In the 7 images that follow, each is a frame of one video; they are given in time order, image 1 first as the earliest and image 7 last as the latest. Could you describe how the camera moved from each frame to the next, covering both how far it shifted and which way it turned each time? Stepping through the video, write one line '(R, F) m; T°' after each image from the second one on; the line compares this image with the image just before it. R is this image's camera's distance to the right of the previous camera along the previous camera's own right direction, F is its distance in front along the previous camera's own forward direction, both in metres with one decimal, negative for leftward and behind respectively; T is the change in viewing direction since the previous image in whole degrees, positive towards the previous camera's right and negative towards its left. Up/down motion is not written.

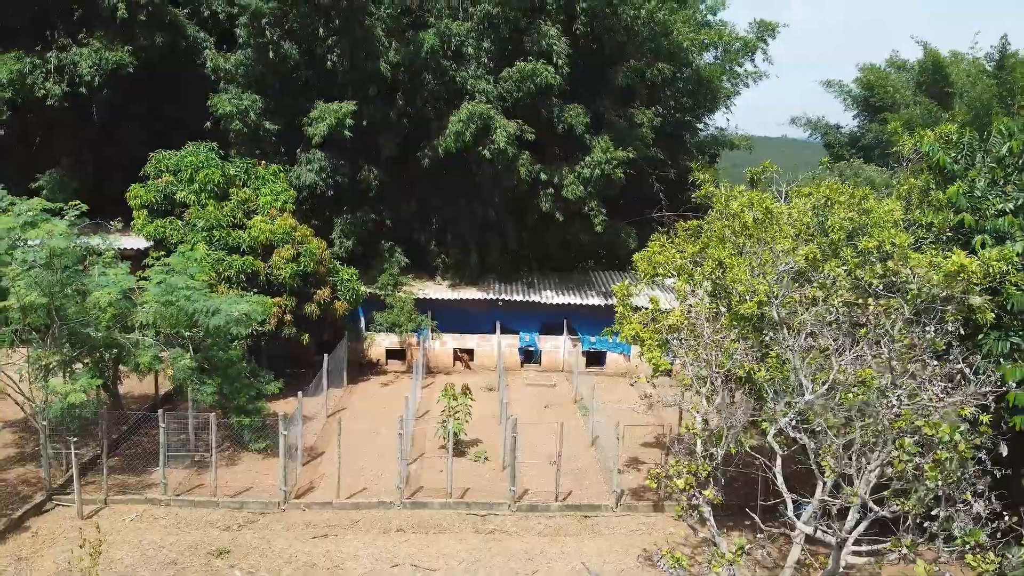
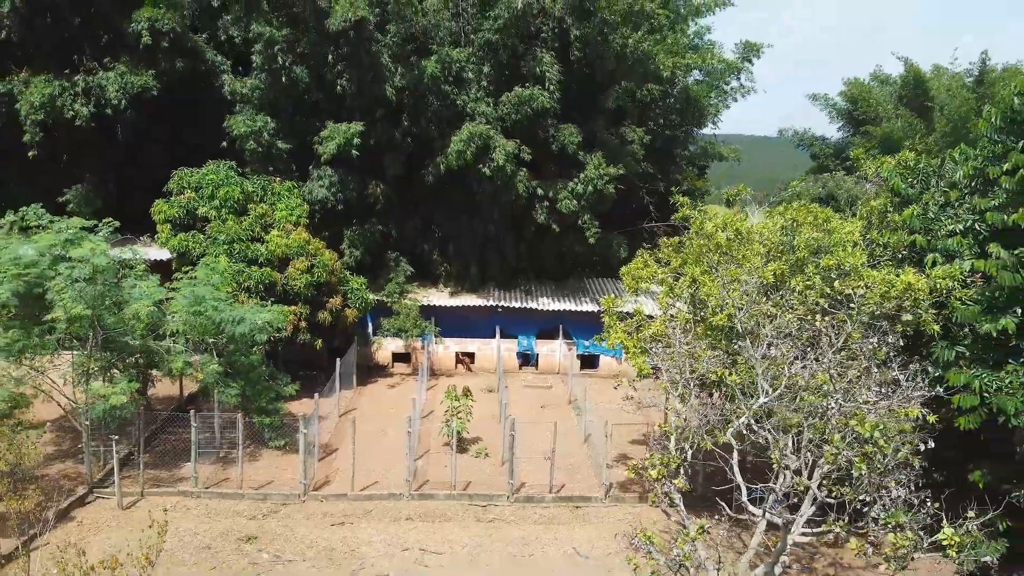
(0.0, -0.9) m; 0°
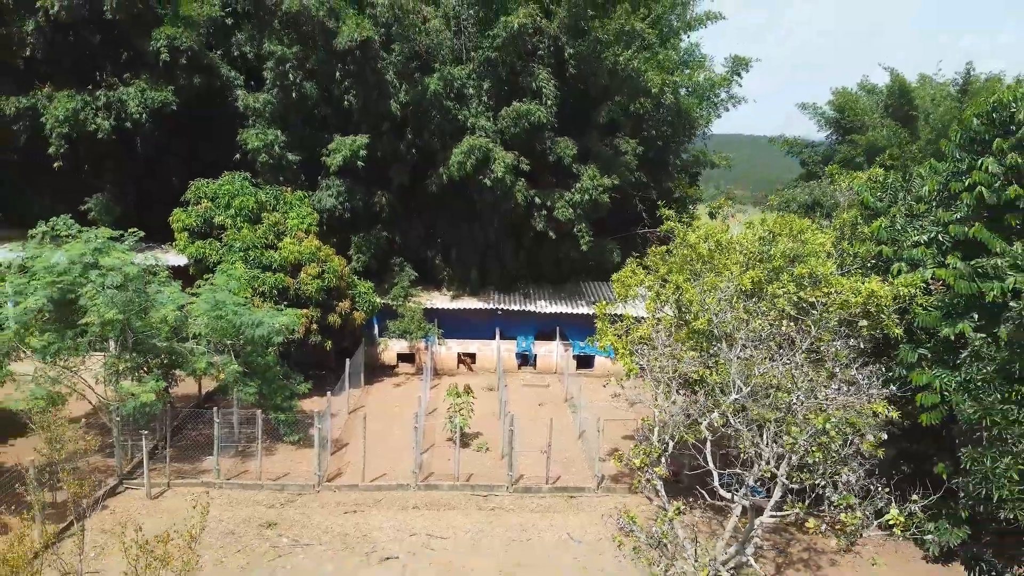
(0.0, -0.8) m; 0°
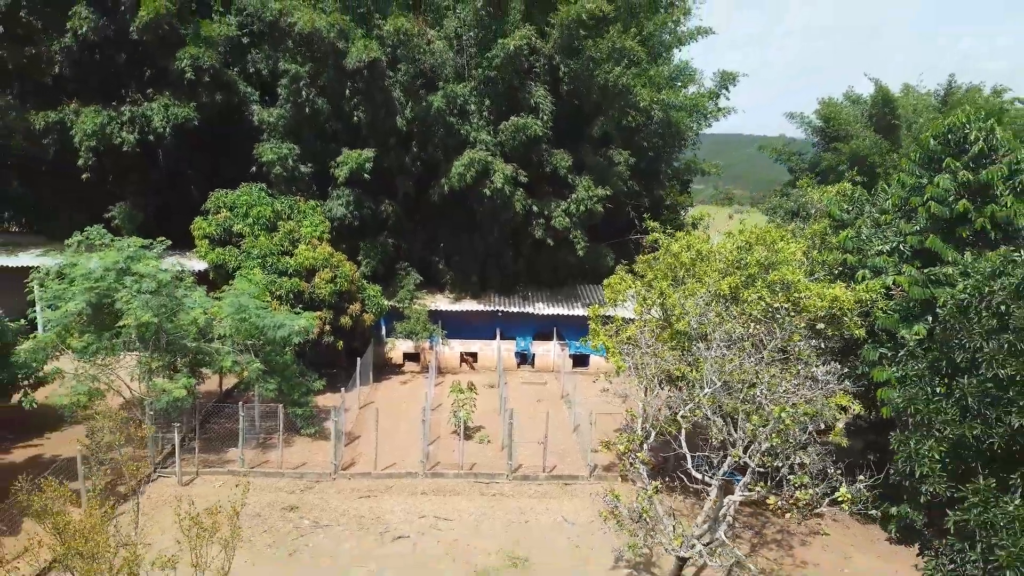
(0.0, -1.0) m; 0°
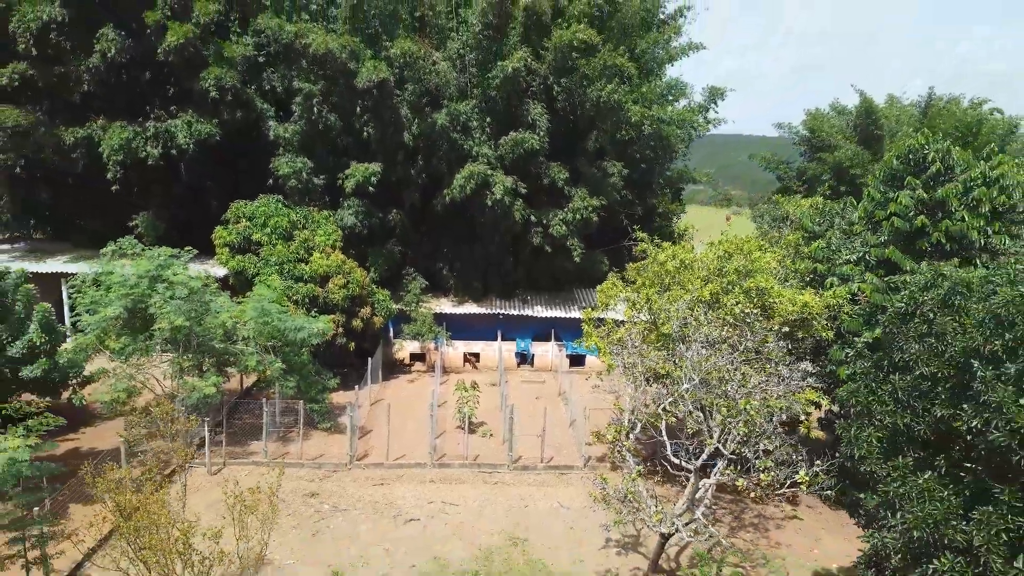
(0.0, -1.1) m; 0°
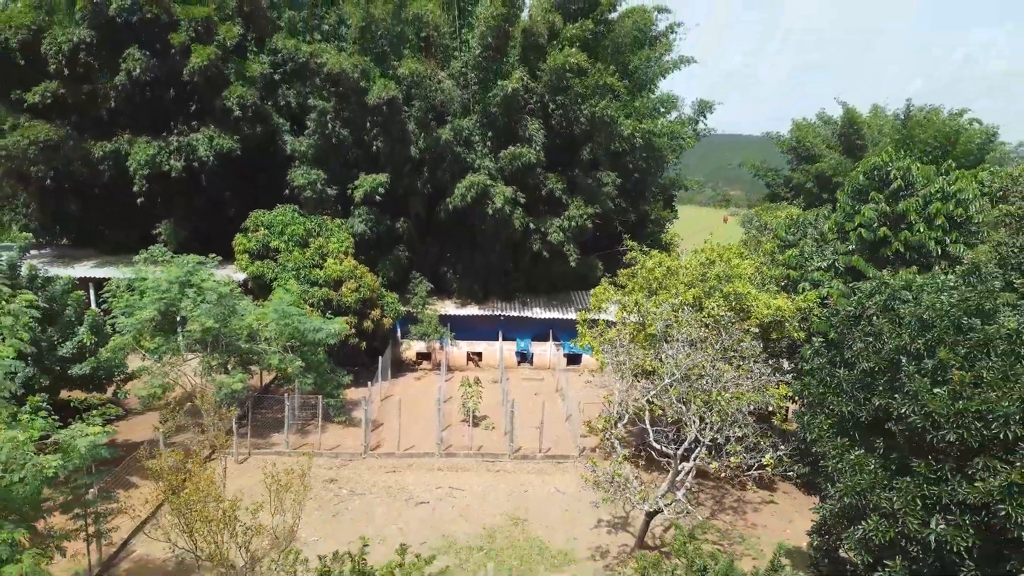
(0.0, -1.2) m; 0°
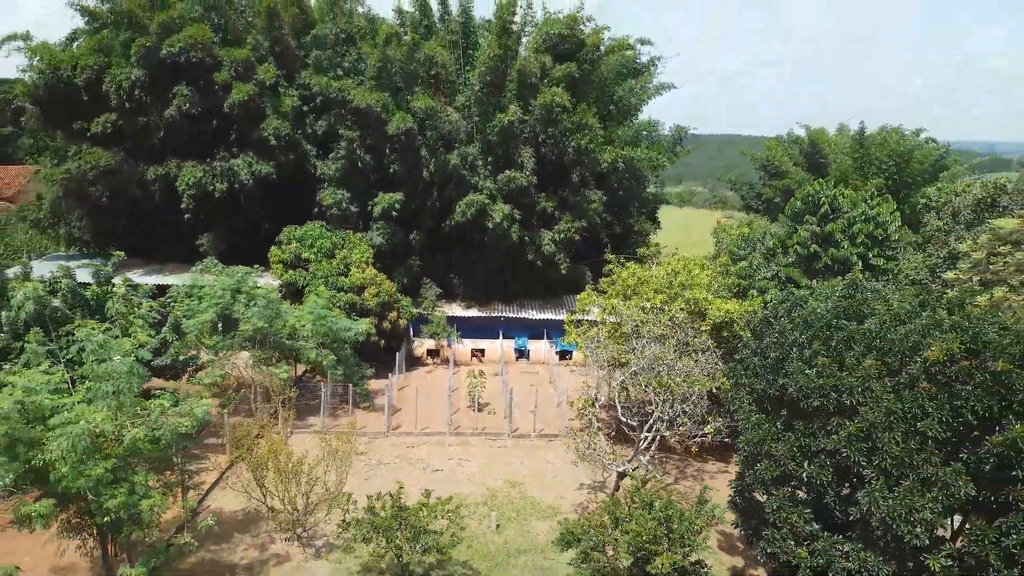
(0.0, -2.7) m; 0°
